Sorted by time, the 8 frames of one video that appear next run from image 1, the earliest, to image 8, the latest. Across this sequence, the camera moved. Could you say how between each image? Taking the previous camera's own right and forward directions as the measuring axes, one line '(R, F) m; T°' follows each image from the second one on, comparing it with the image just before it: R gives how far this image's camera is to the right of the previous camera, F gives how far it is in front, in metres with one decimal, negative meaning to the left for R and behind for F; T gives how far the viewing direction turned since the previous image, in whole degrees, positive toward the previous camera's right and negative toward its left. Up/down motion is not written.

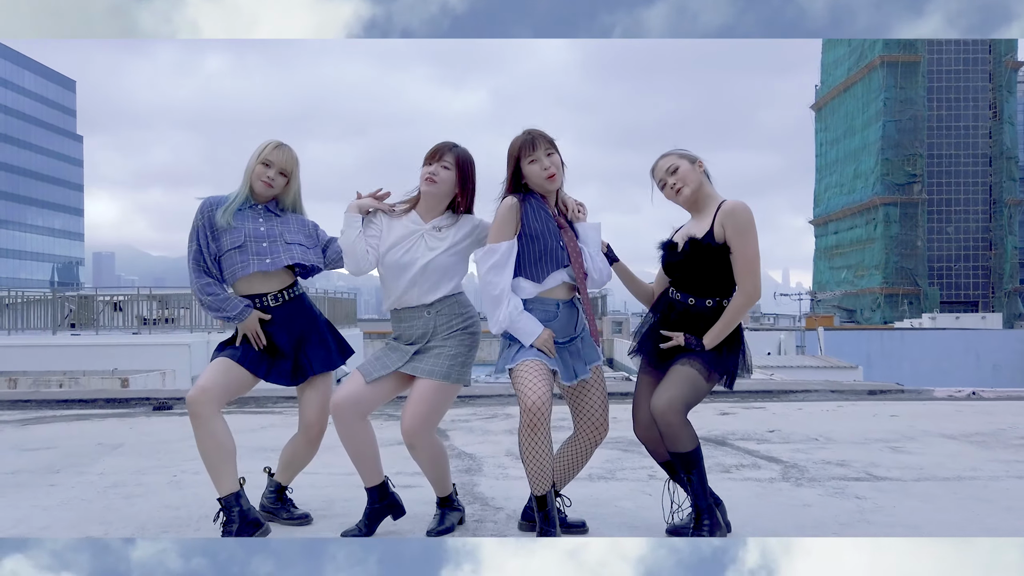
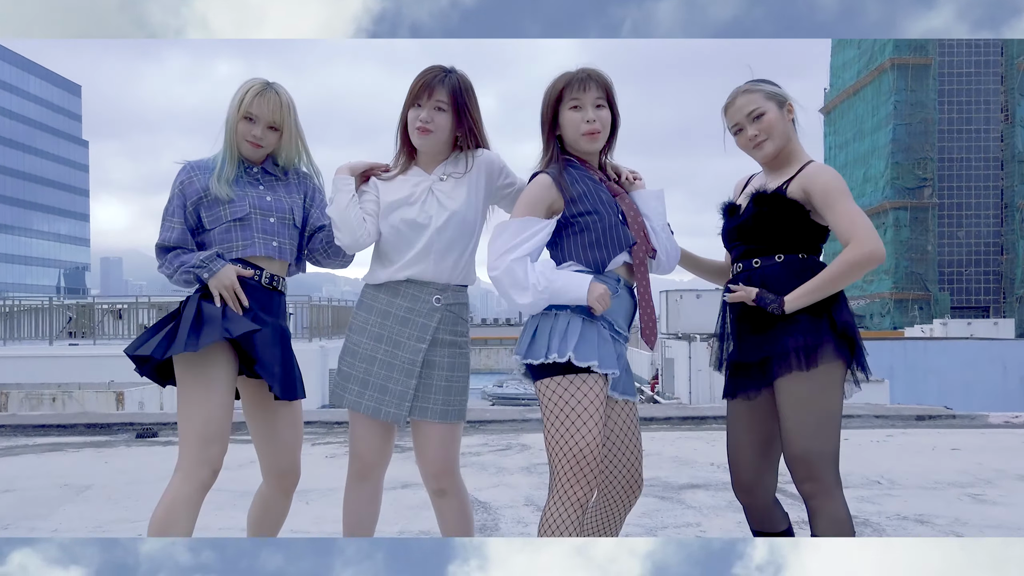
(-0.1, +0.6) m; 0°
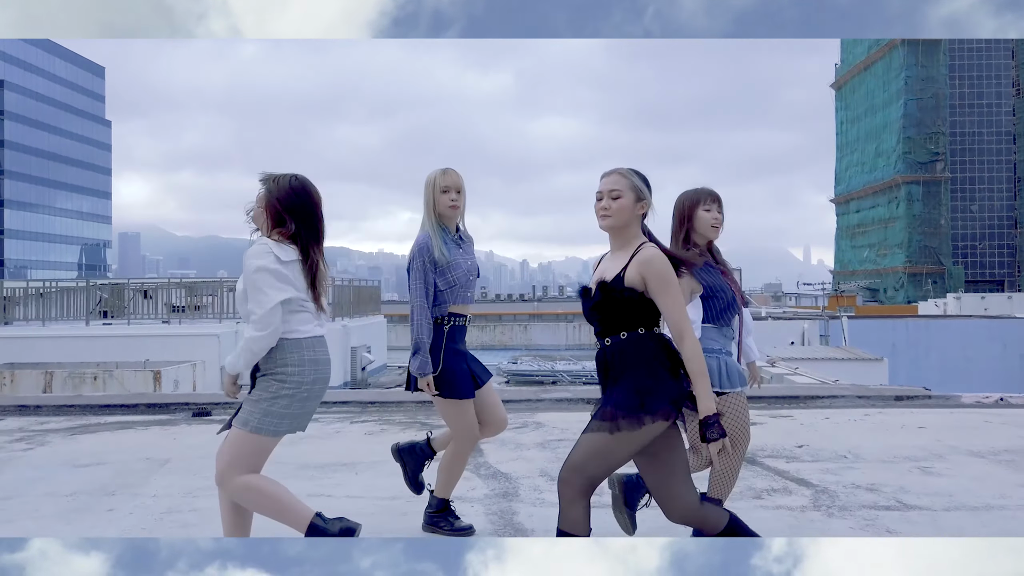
(0.0, -0.7) m; -1°
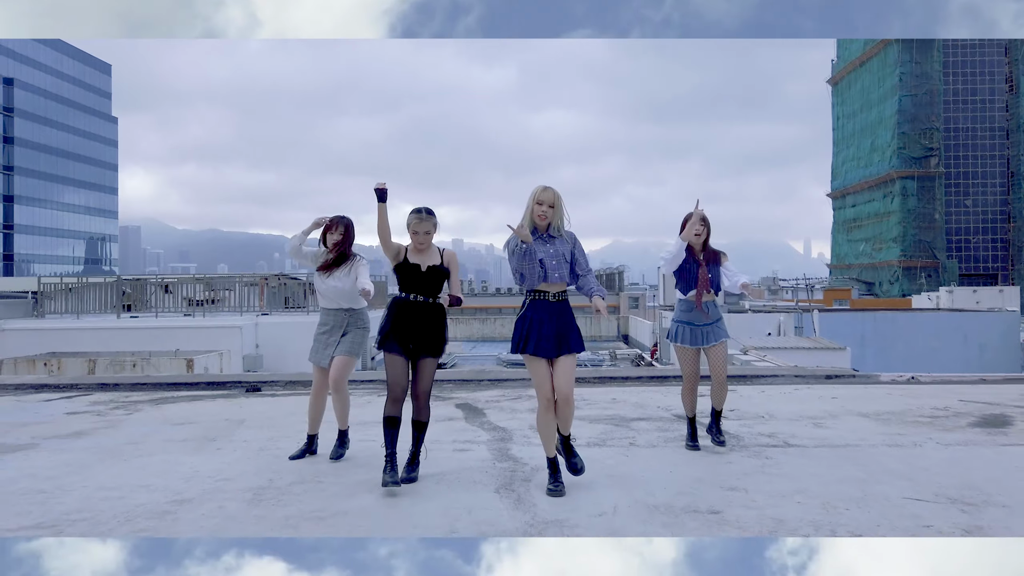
(0.0, -1.4) m; 0°
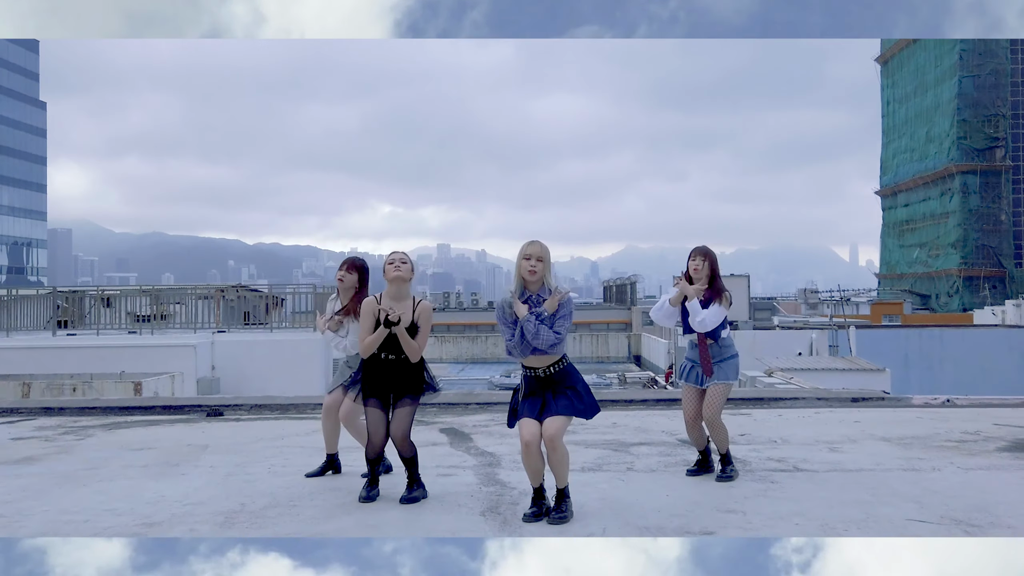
(+0.2, +0.3) m; -2°
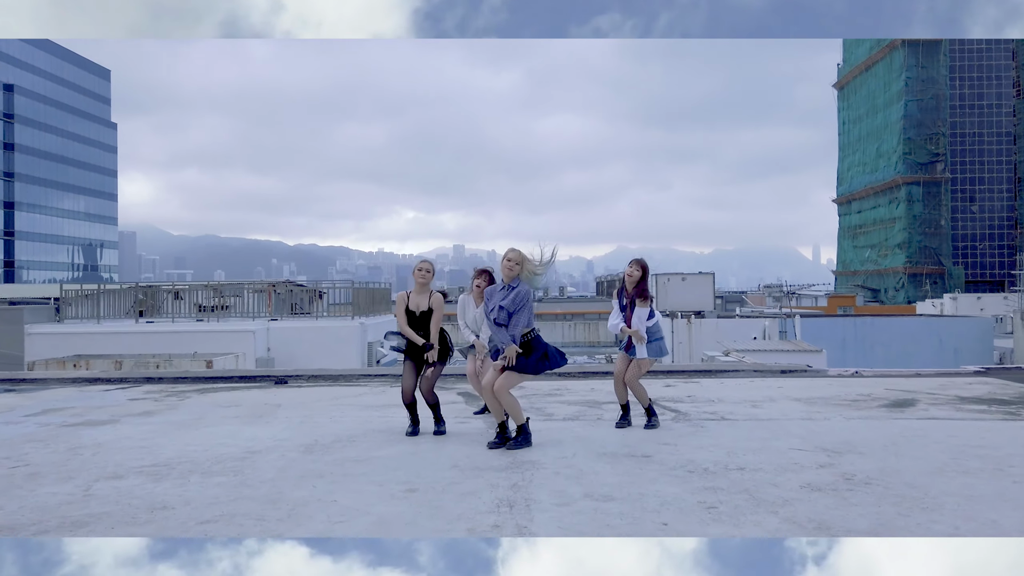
(-0.1, -1.3) m; +2°
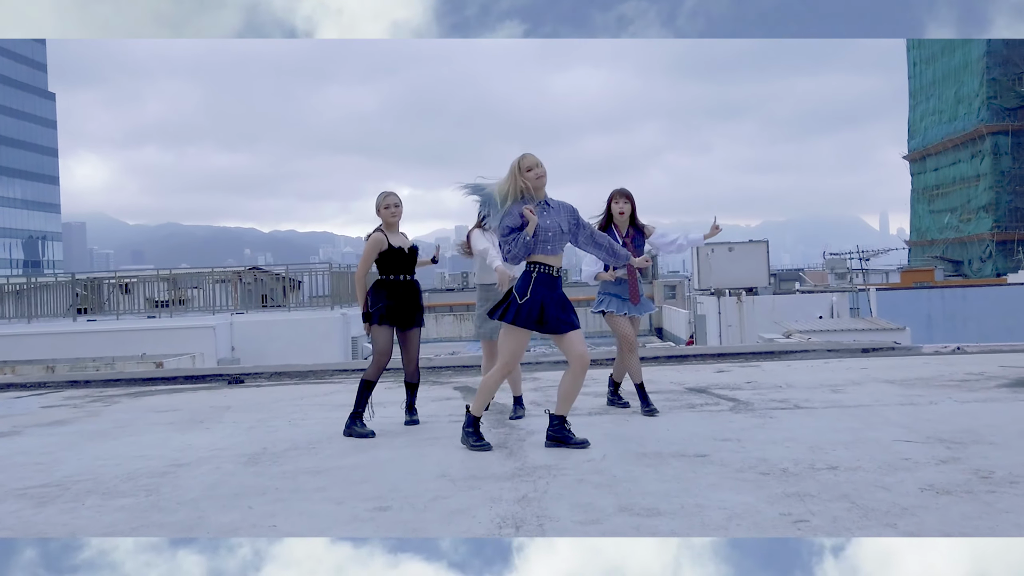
(+0.2, +1.1) m; -3°
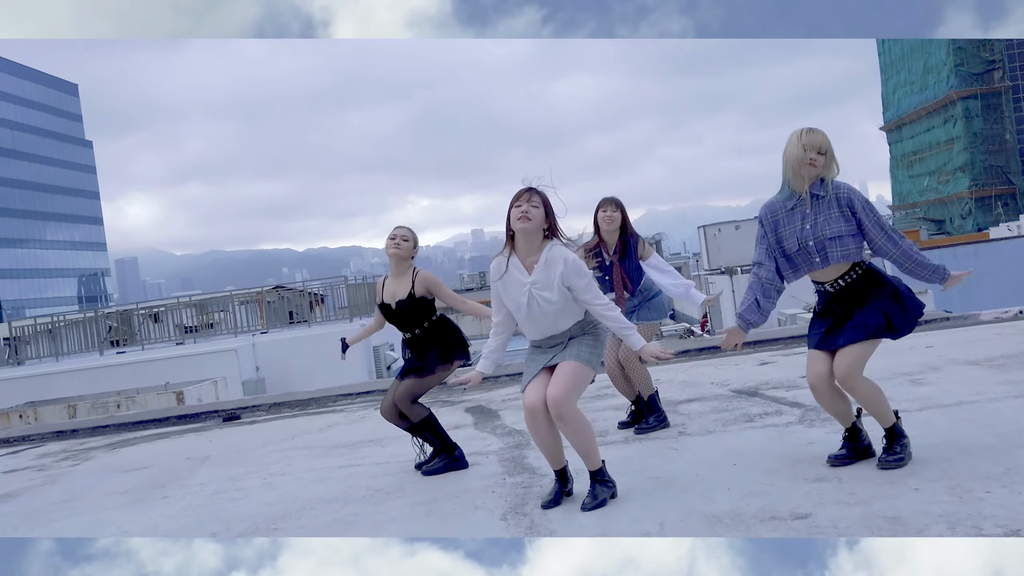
(0.0, +1.0) m; 0°
